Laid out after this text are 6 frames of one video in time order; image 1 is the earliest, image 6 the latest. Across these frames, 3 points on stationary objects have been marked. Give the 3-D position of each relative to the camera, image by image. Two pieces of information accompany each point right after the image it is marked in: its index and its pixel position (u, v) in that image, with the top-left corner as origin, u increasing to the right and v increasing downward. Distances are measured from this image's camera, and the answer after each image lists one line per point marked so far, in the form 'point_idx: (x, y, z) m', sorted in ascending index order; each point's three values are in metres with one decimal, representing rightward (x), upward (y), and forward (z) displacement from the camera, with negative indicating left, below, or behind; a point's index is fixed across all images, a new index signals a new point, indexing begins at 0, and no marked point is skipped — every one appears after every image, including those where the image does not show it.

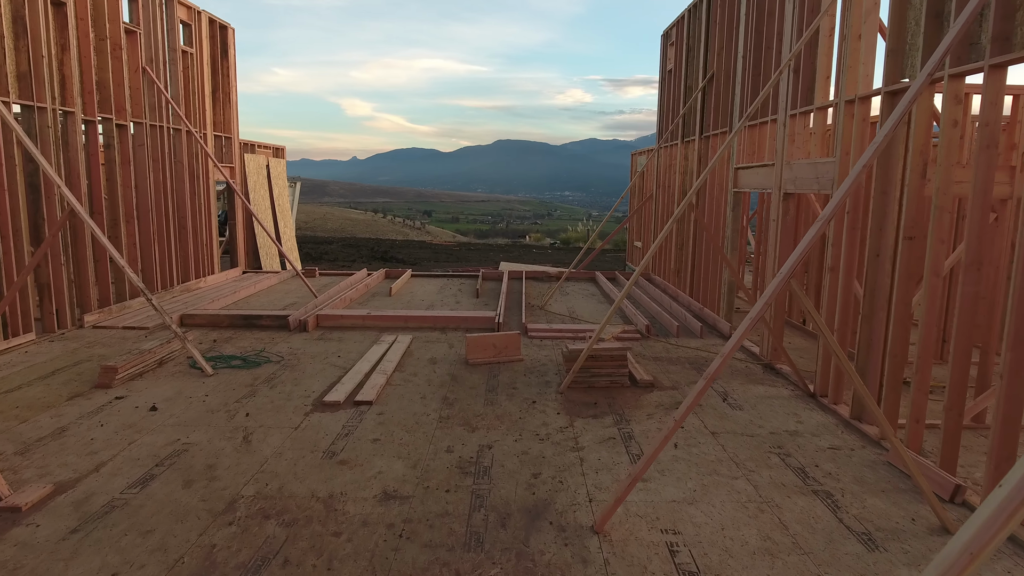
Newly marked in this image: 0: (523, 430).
0: (+0.1, -0.8, +3.6) m
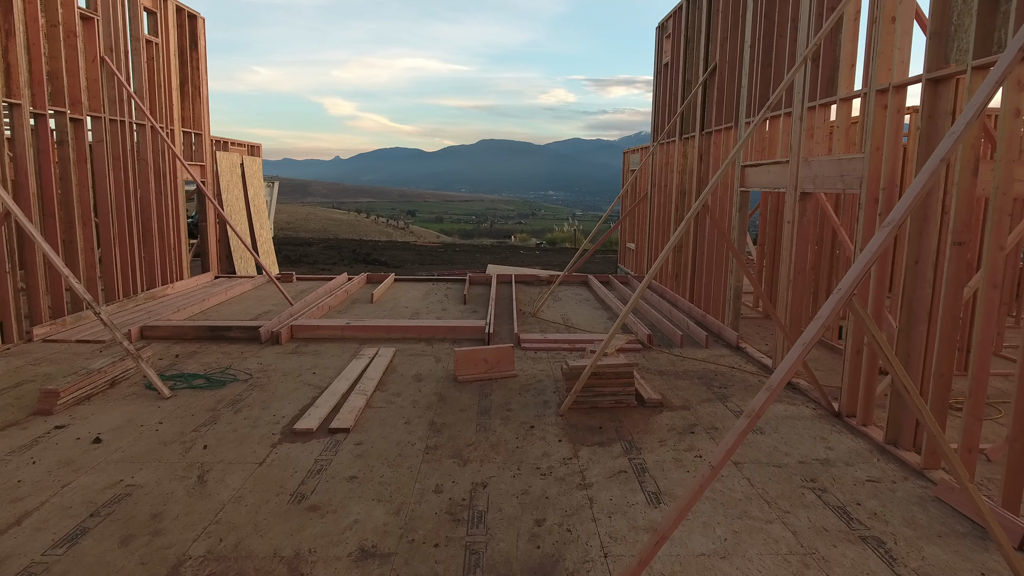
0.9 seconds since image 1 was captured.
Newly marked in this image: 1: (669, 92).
0: (0.0, -0.9, +3.2) m
1: (+1.9, +2.4, +7.8) m
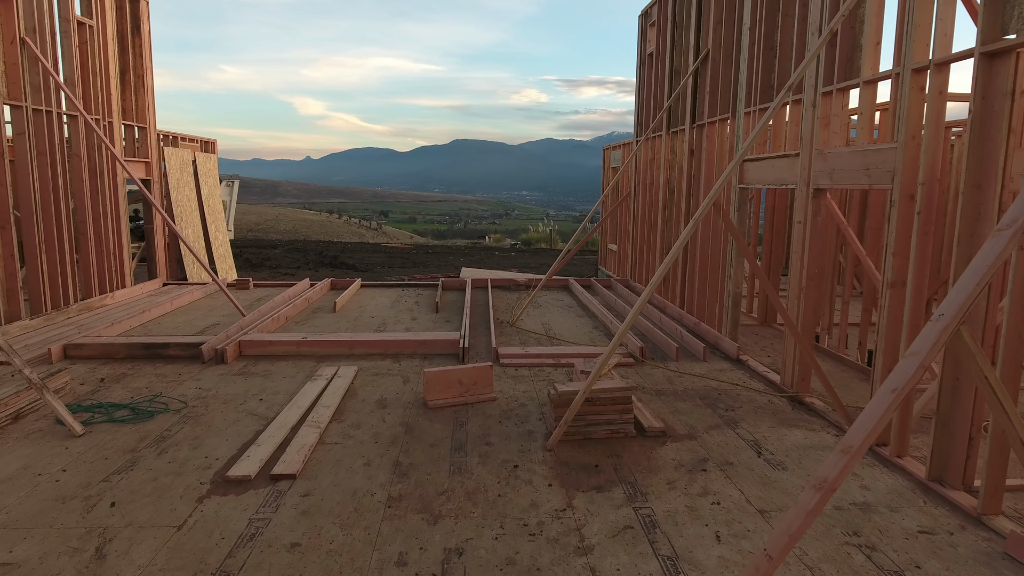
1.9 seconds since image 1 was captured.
0: (0.0, -0.9, +2.6) m
1: (+1.6, +2.3, +7.3) m
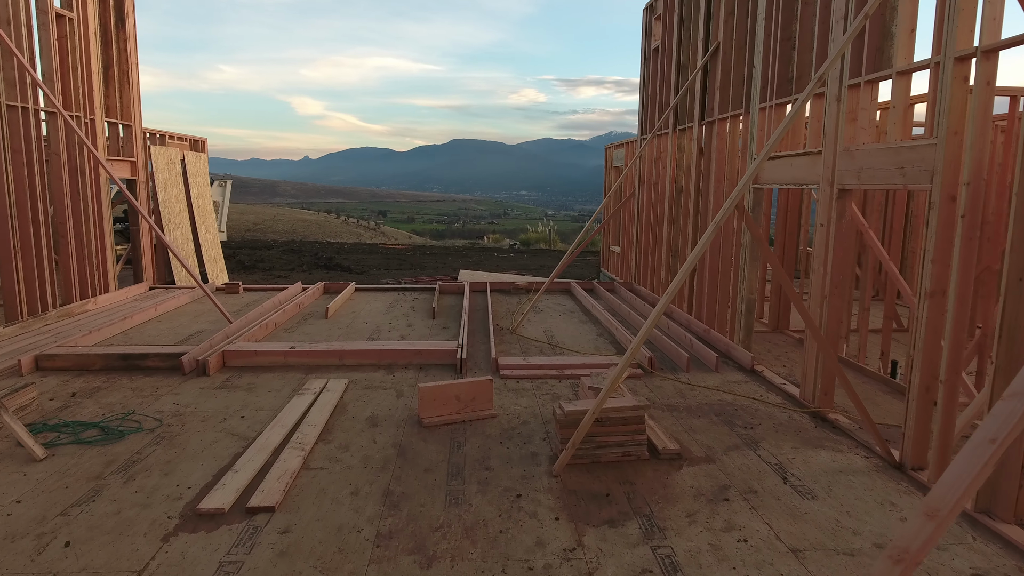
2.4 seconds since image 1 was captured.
0: (0.0, -1.0, +2.3) m
1: (+1.6, +2.3, +7.1) m
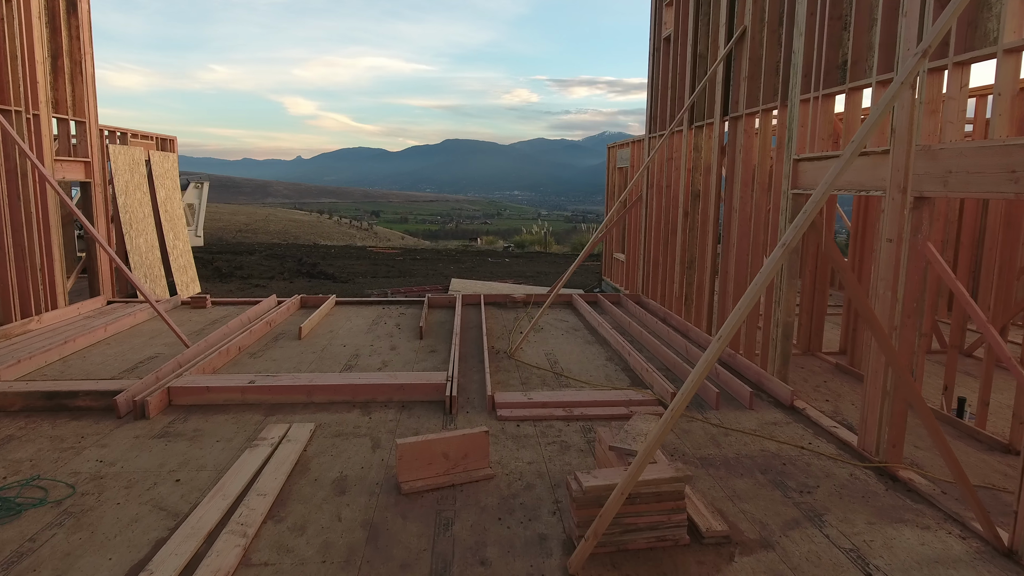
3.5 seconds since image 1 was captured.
0: (0.0, -1.1, +1.6) m
1: (+1.6, +2.2, +6.4) m
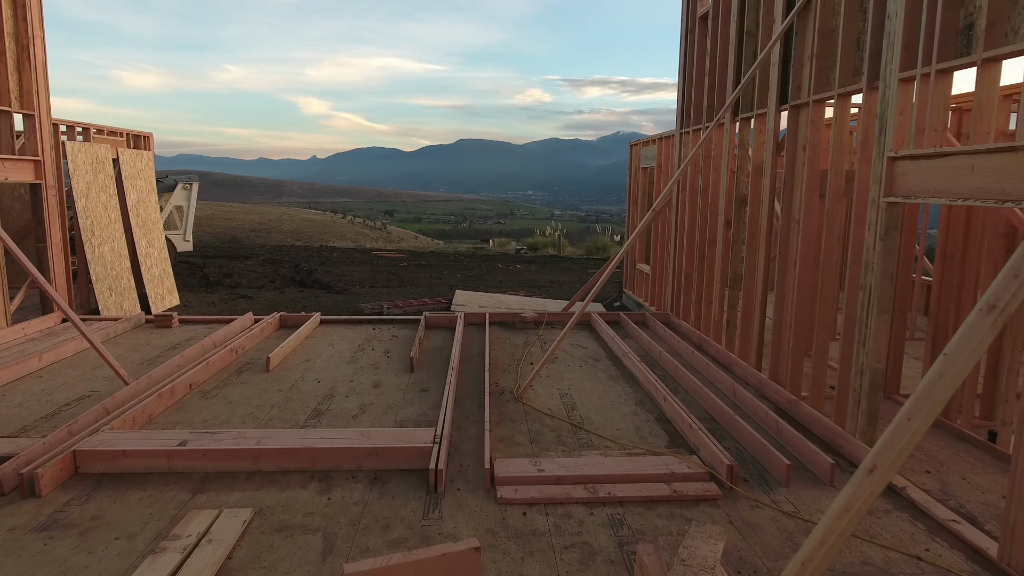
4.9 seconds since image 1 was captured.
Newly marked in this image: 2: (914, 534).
0: (0.0, -1.3, +0.7) m
1: (+1.7, +2.0, +5.4) m
2: (+1.7, -1.0, +2.6) m
